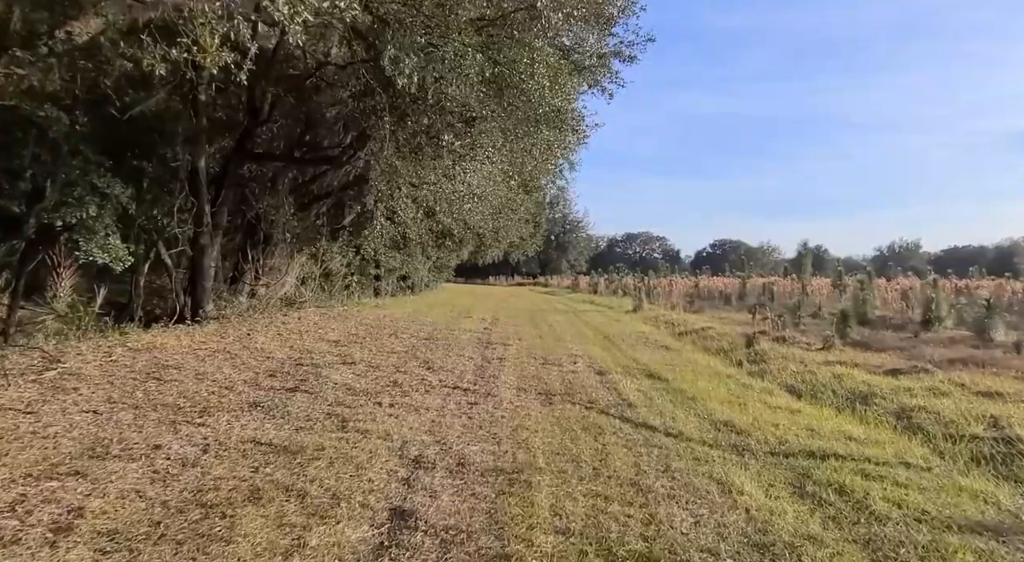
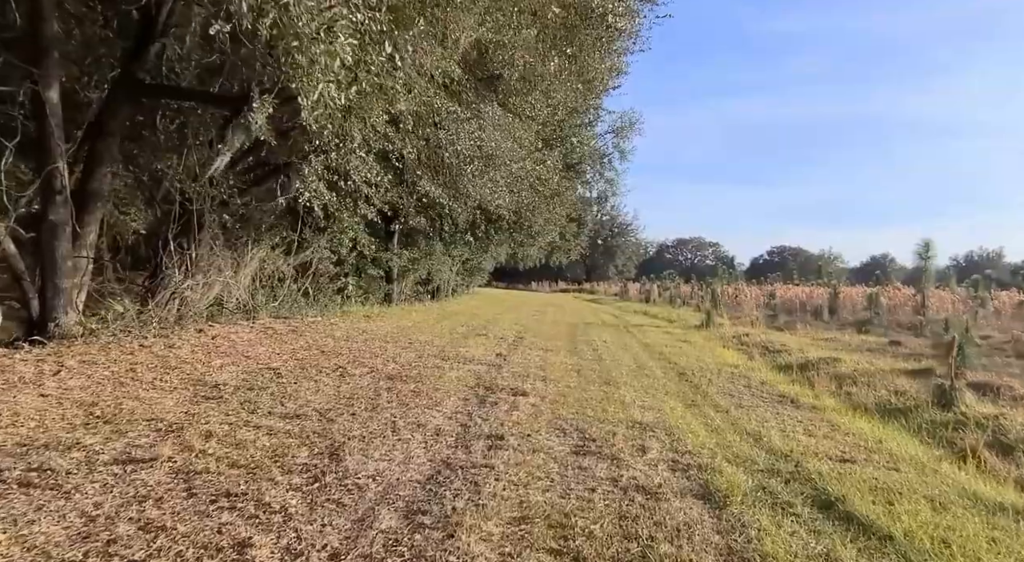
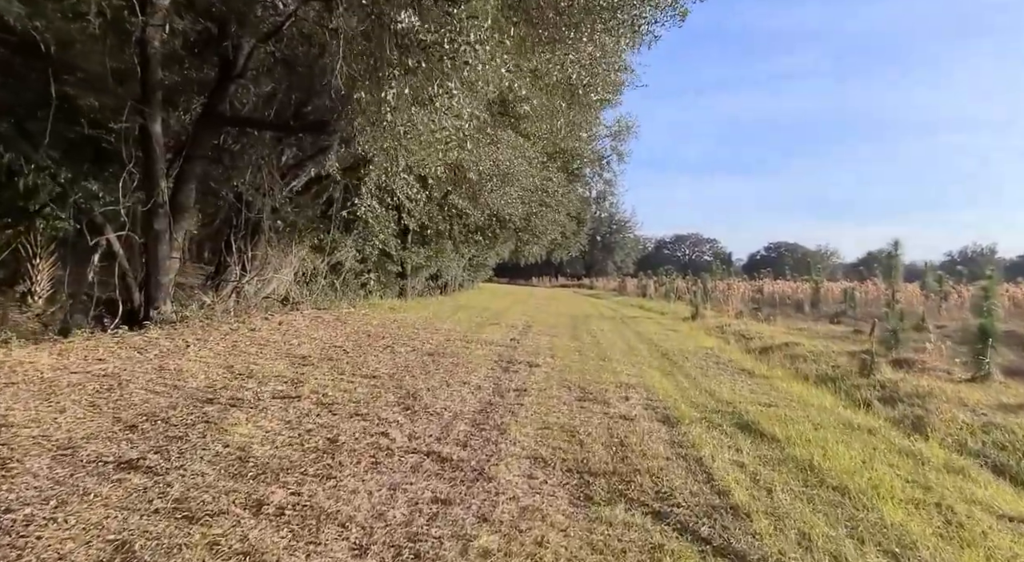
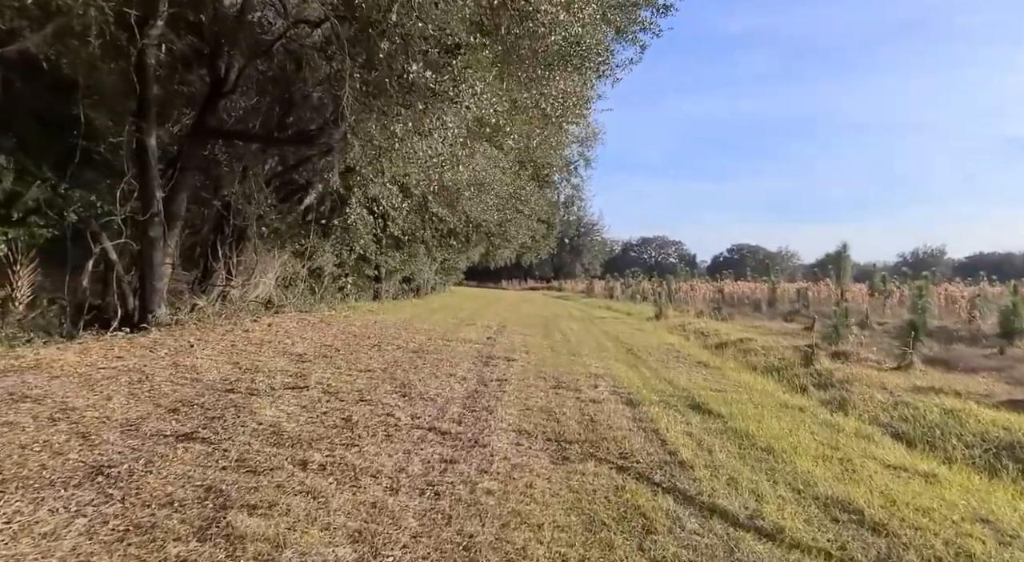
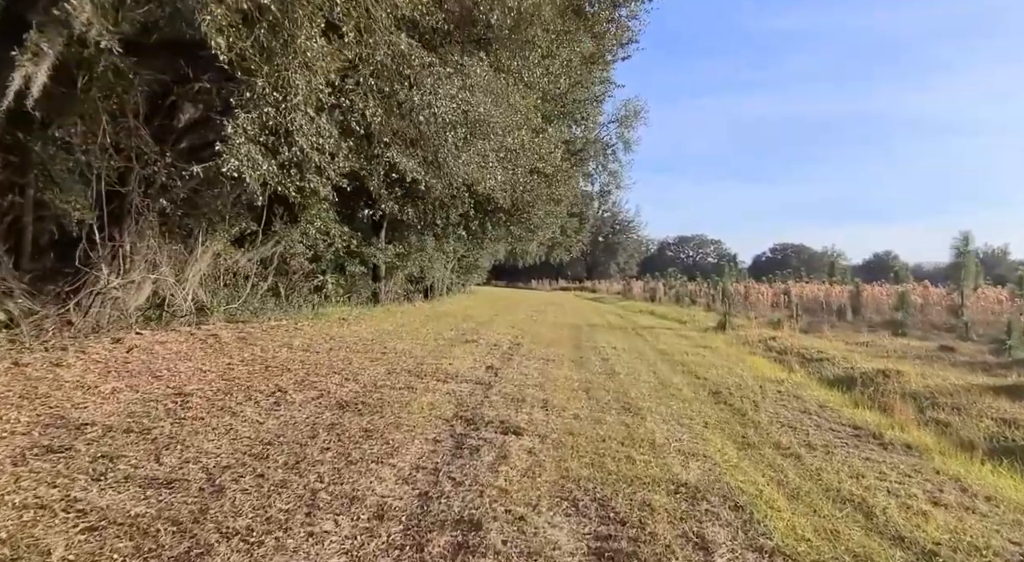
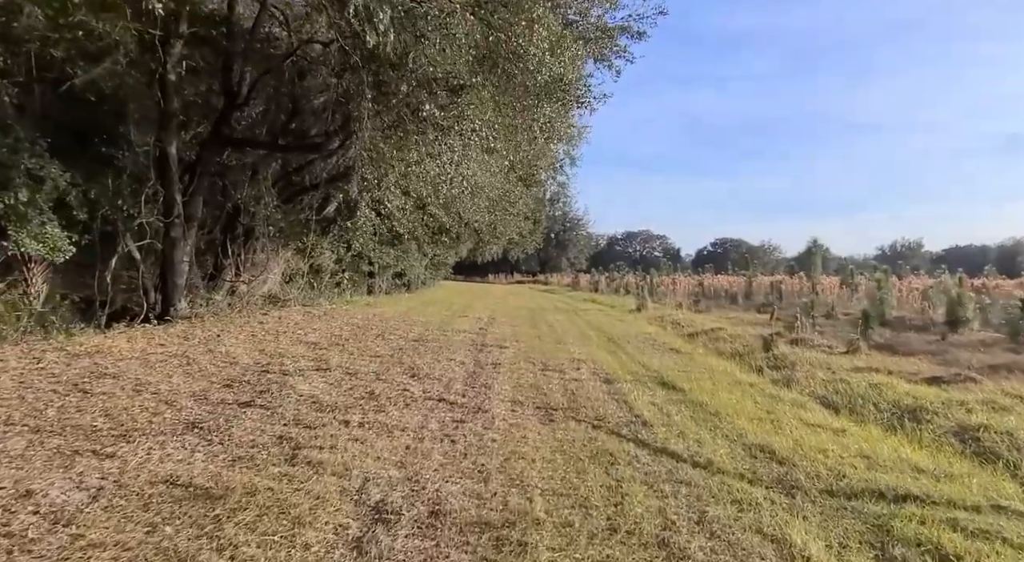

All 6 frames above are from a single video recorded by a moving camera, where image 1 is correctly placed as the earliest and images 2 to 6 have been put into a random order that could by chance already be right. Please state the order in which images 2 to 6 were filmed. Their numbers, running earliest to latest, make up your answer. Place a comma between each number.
6, 4, 3, 2, 5
